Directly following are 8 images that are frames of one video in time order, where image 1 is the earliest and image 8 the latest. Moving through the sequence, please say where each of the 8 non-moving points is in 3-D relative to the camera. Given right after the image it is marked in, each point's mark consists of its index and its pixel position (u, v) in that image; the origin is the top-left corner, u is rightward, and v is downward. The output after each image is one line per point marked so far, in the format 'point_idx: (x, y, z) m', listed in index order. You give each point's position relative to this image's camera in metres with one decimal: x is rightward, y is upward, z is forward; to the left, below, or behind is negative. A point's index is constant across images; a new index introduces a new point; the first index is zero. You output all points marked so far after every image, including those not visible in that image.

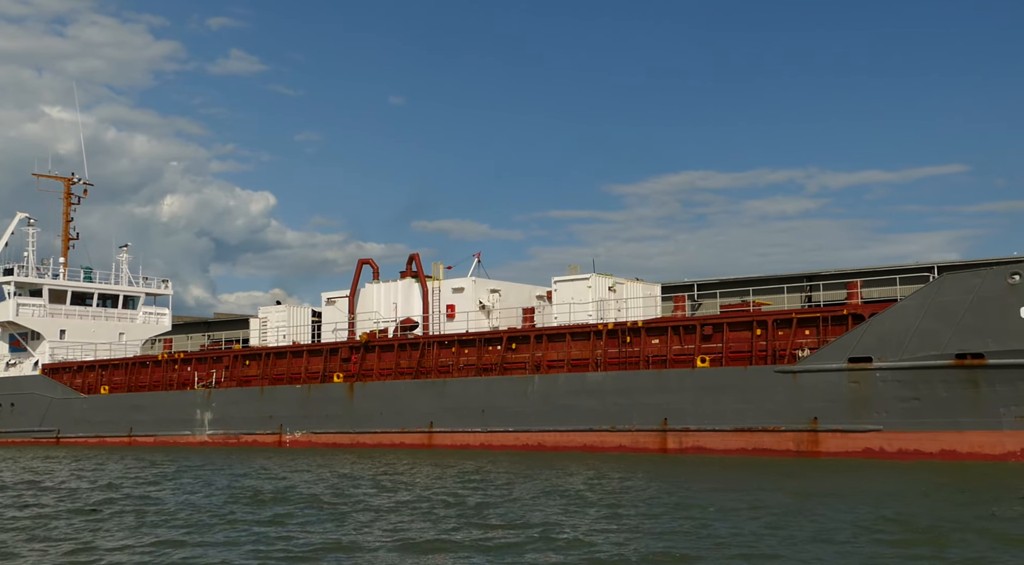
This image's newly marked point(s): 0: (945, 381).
0: (+7.8, -1.8, +18.3) m
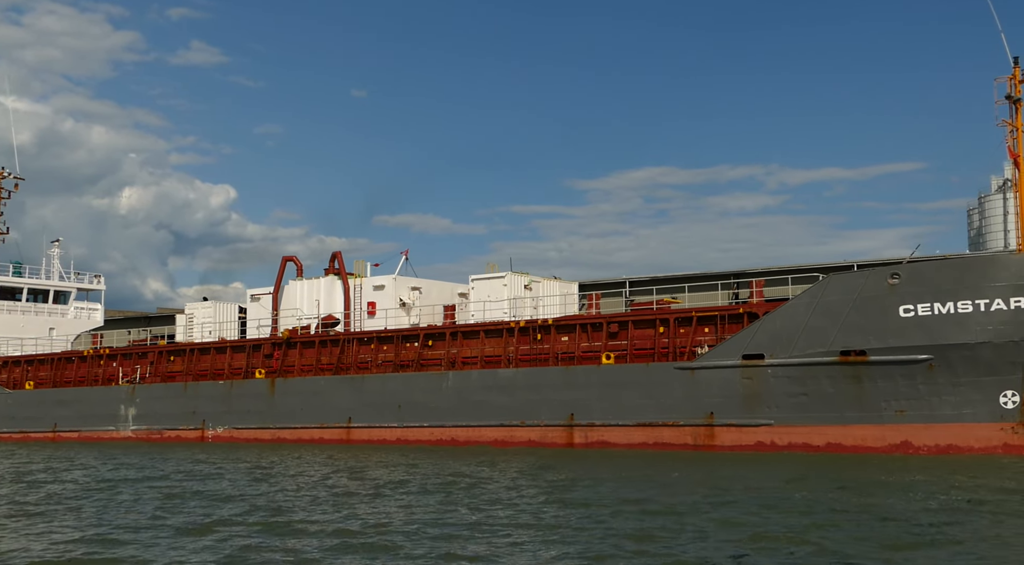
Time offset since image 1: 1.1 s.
0: (+6.0, -1.8, +19.1) m
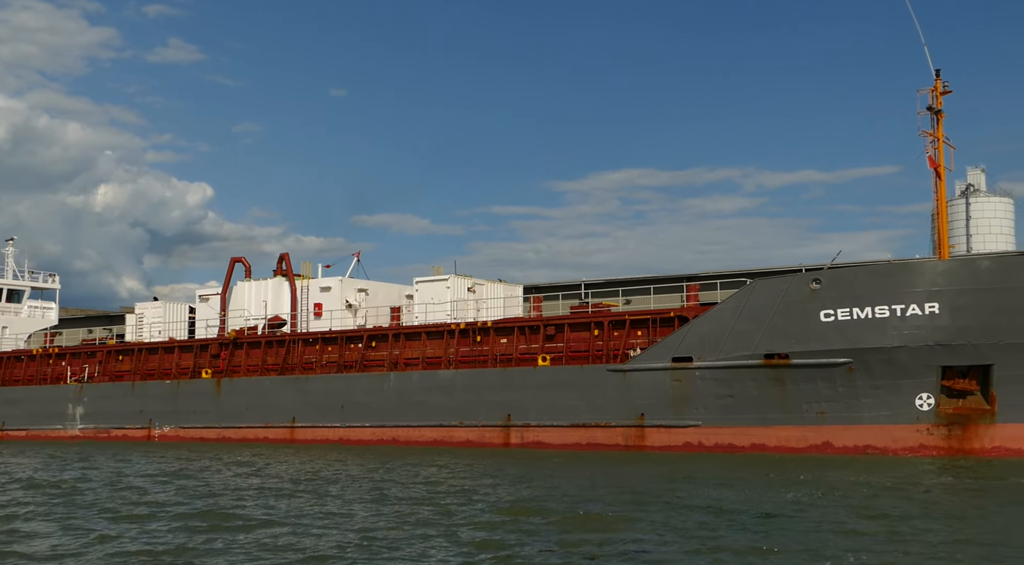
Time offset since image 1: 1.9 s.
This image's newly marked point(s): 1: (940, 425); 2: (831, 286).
0: (+4.7, -1.9, +19.6) m
1: (+7.9, -2.6, +18.8) m
2: (+6.0, -0.1, +19.2) m
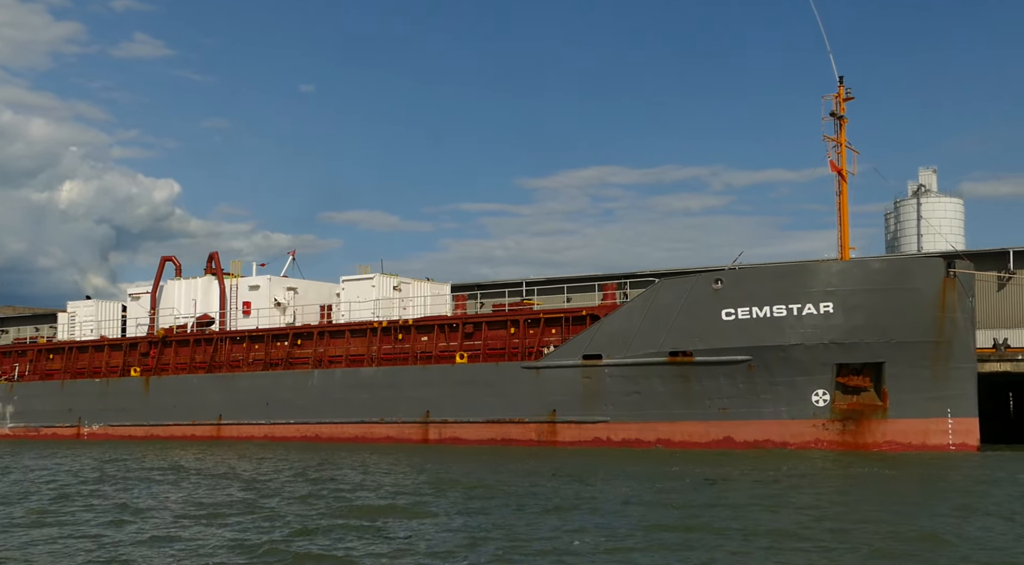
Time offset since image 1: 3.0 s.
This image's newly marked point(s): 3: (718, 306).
0: (+3.0, -1.9, +20.2) m
1: (+6.2, -2.6, +19.5) m
2: (+4.3, -0.1, +19.8) m
3: (+4.0, -0.5, +19.8) m
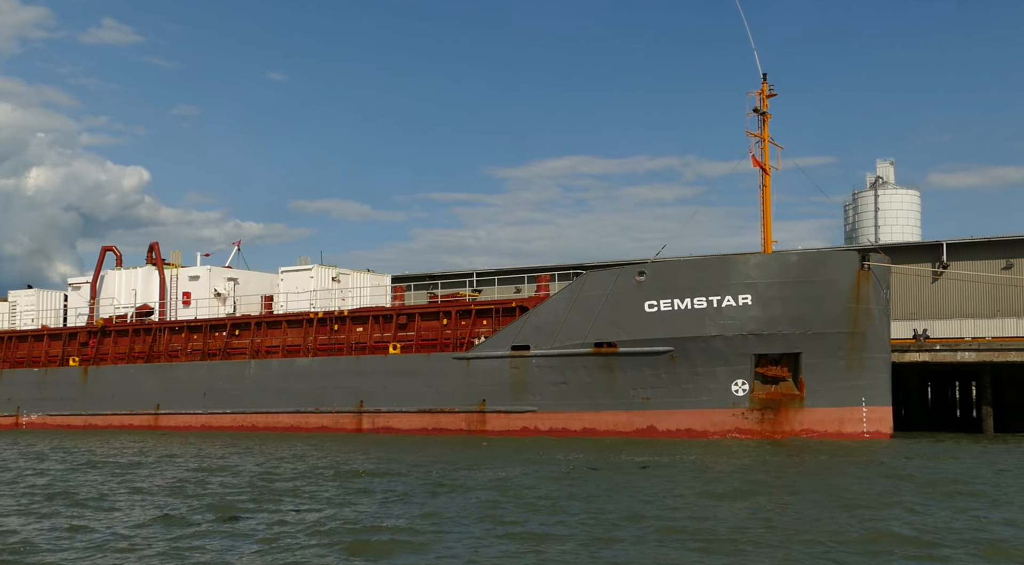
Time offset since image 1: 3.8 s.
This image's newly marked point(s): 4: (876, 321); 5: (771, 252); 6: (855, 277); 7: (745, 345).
0: (+1.5, -1.7, +20.6) m
1: (+4.8, -2.5, +20.0) m
2: (+2.9, +0.1, +20.2) m
3: (+2.6, -0.3, +20.3) m
4: (+7.1, -0.8, +19.8) m
5: (+5.1, +0.6, +19.8) m
6: (+6.6, +0.1, +19.6) m
7: (+4.5, -1.2, +19.7) m
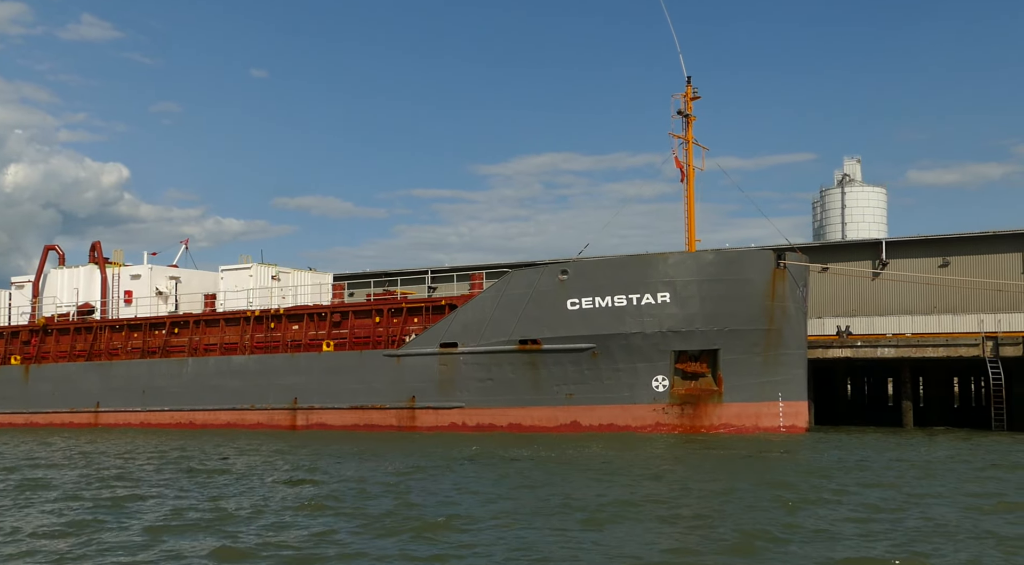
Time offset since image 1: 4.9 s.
0: (0.0, -1.7, +21.0) m
1: (+3.3, -2.5, +20.5) m
2: (+1.3, +0.1, +20.6) m
3: (+1.1, -0.3, +20.7) m
4: (+5.6, -0.7, +20.3) m
5: (+3.6, +0.6, +20.3) m
6: (+5.1, +0.1, +20.1) m
7: (+3.0, -1.2, +20.2) m
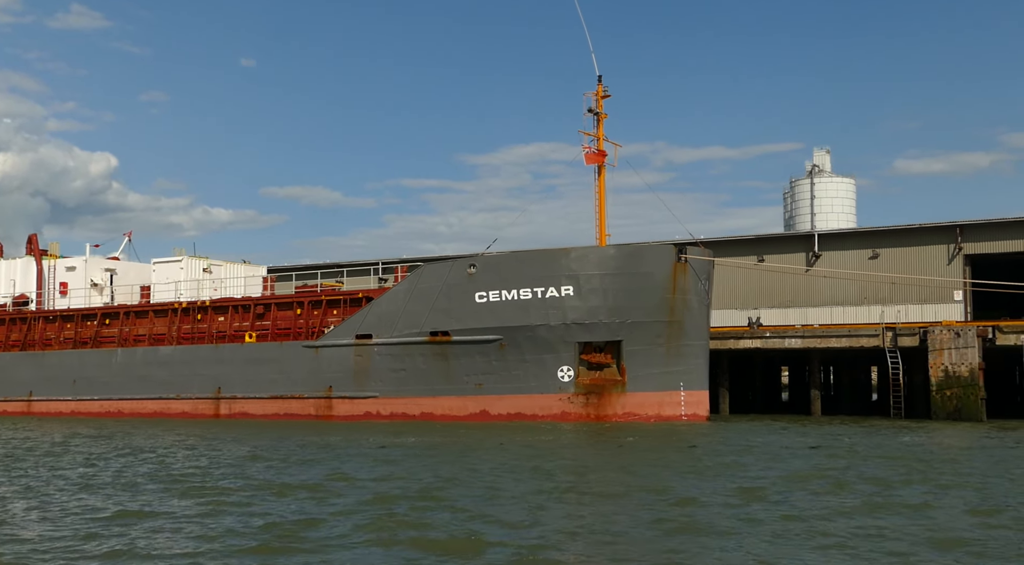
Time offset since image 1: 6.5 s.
0: (-1.9, -1.5, +21.6) m
1: (+1.4, -2.3, +21.0) m
2: (-0.5, +0.3, +21.2) m
3: (-0.8, -0.1, +21.2) m
4: (+3.7, -0.6, +20.9) m
5: (+1.7, +0.8, +20.8) m
6: (+3.2, +0.3, +20.7) m
7: (+1.2, -1.0, +20.7) m
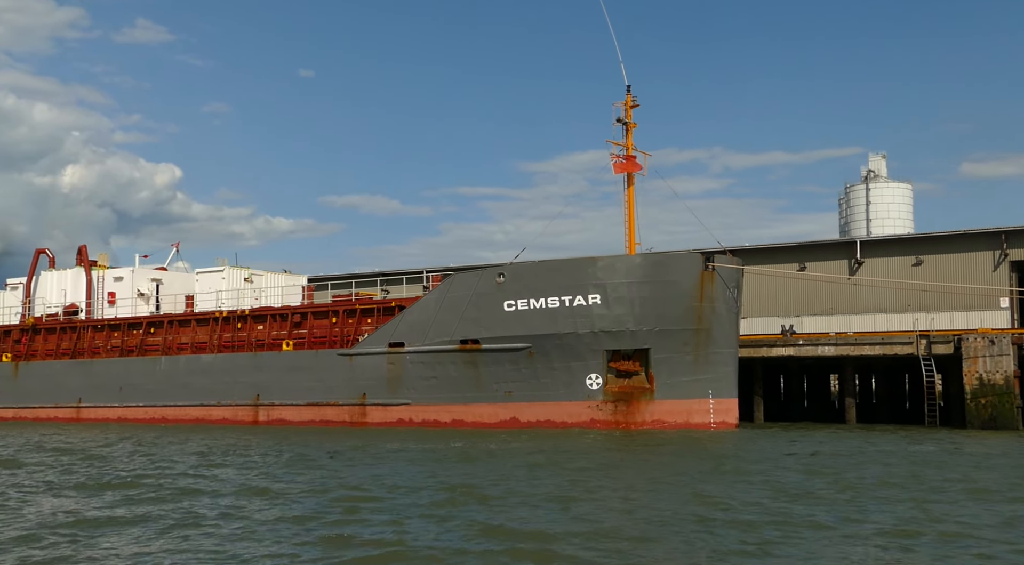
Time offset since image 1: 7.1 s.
0: (-1.3, -1.7, +21.9) m
1: (+2.0, -2.5, +21.1) m
2: (+0.1, +0.1, +21.4) m
3: (-0.2, -0.3, +21.4) m
4: (+4.3, -0.7, +20.9) m
5: (+2.3, +0.6, +20.9) m
6: (+3.8, +0.1, +20.7) m
7: (+1.7, -1.2, +20.9) m
